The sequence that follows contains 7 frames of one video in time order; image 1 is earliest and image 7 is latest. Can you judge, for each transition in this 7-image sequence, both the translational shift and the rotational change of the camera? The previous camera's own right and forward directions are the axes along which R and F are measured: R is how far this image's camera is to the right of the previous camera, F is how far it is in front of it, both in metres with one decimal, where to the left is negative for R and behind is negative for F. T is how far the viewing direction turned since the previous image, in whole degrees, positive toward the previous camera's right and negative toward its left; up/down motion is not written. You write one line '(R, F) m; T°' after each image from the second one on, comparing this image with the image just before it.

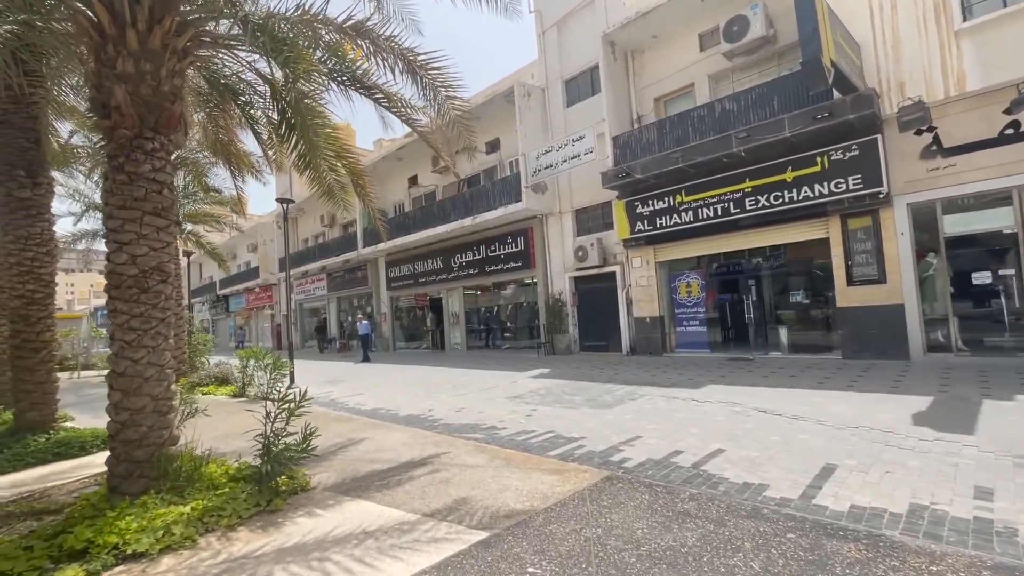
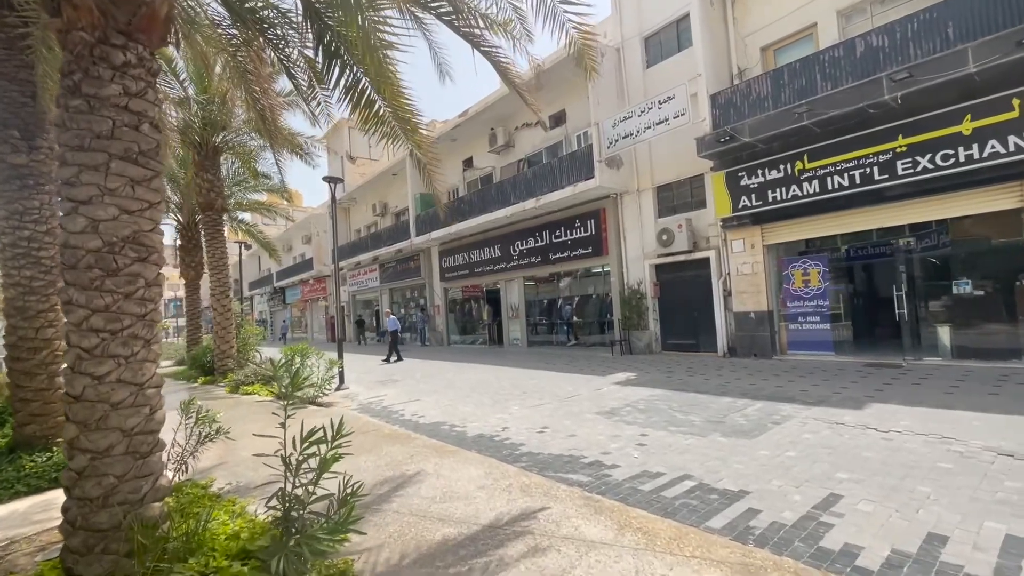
(-0.7, +1.7) m; -6°
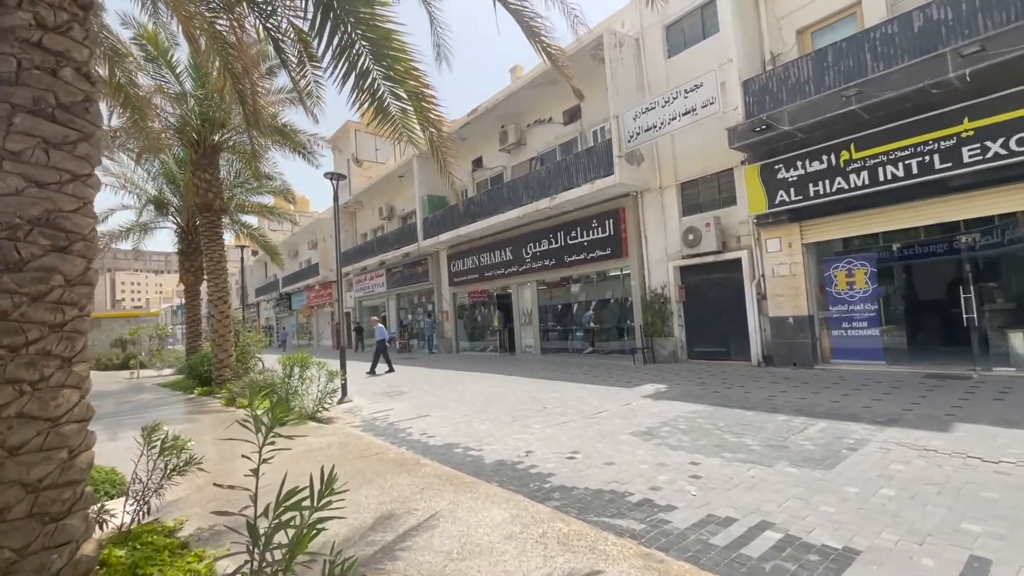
(-0.2, +0.8) m; -1°
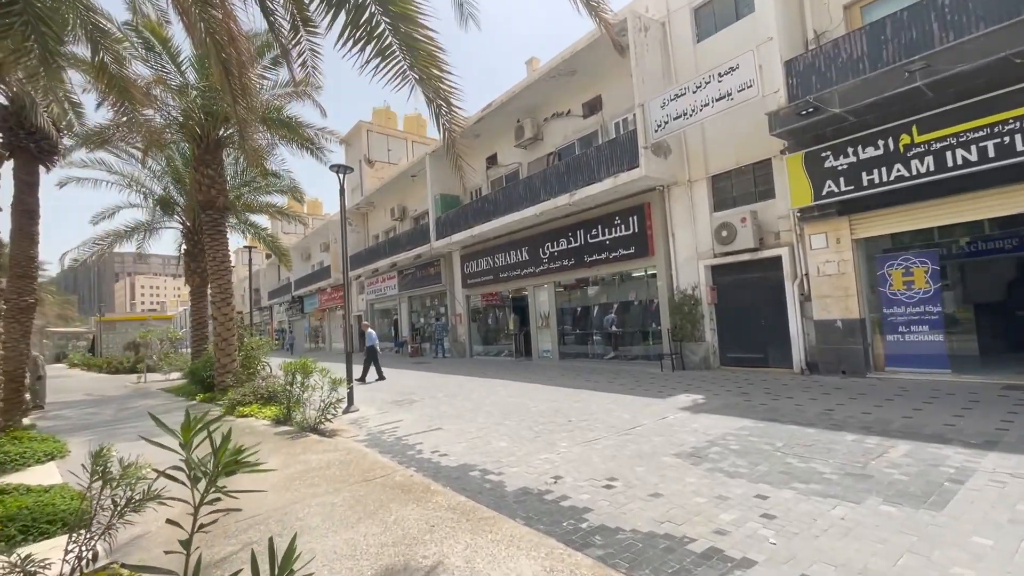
(-0.1, +0.8) m; -2°
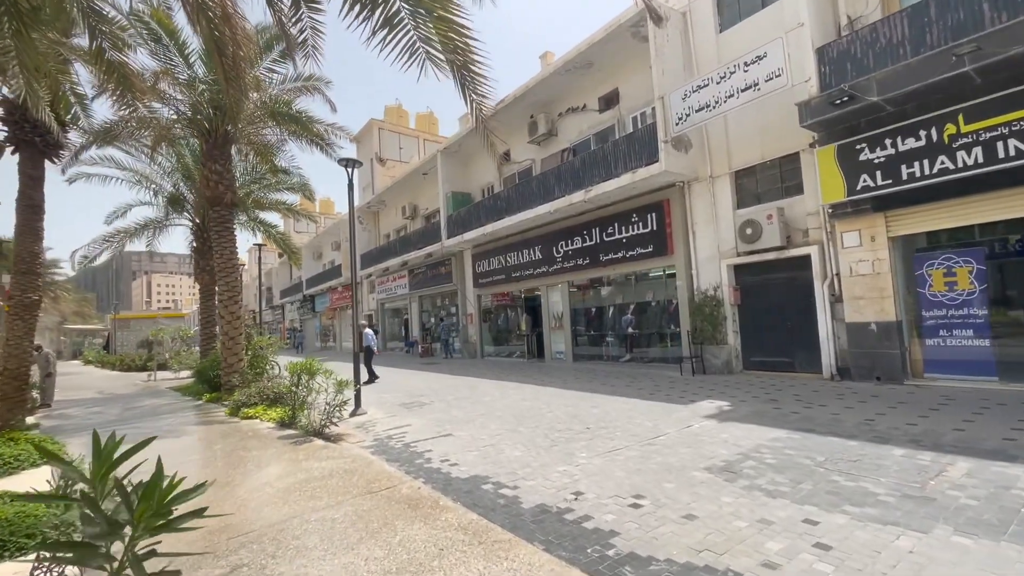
(-0.1, +0.4) m; -1°
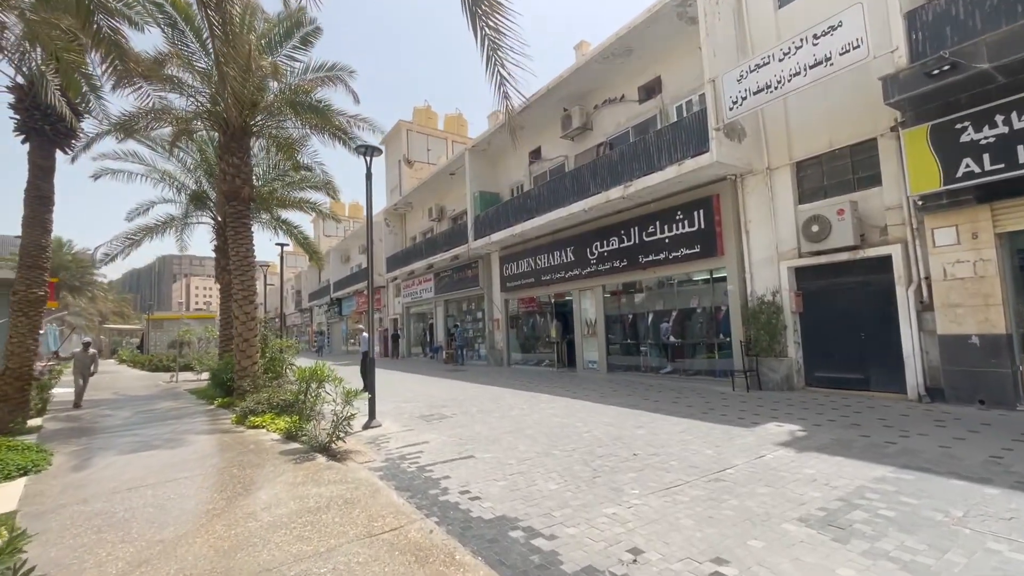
(-0.1, +1.0) m; -3°
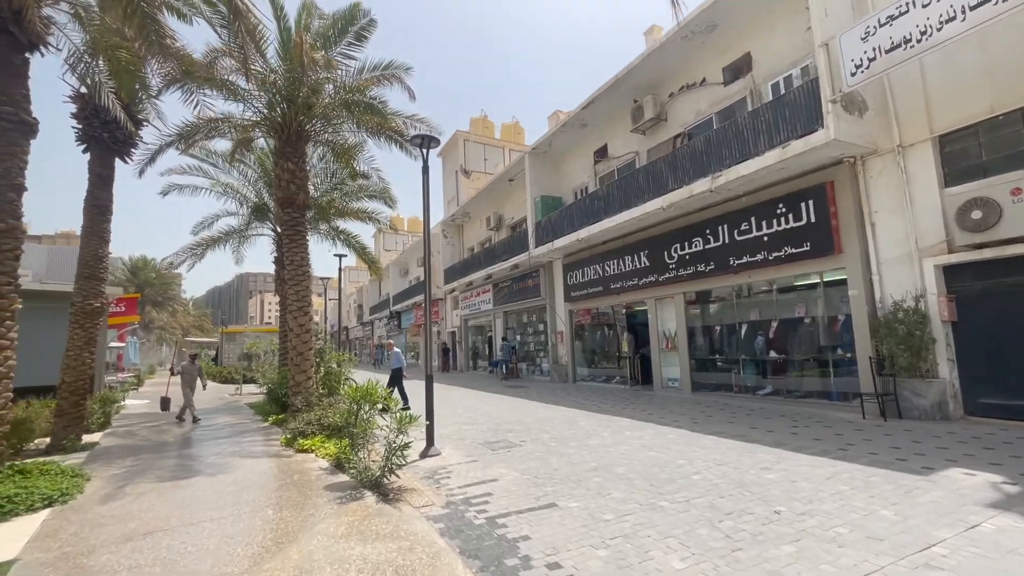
(-0.3, +1.2) m; -7°
